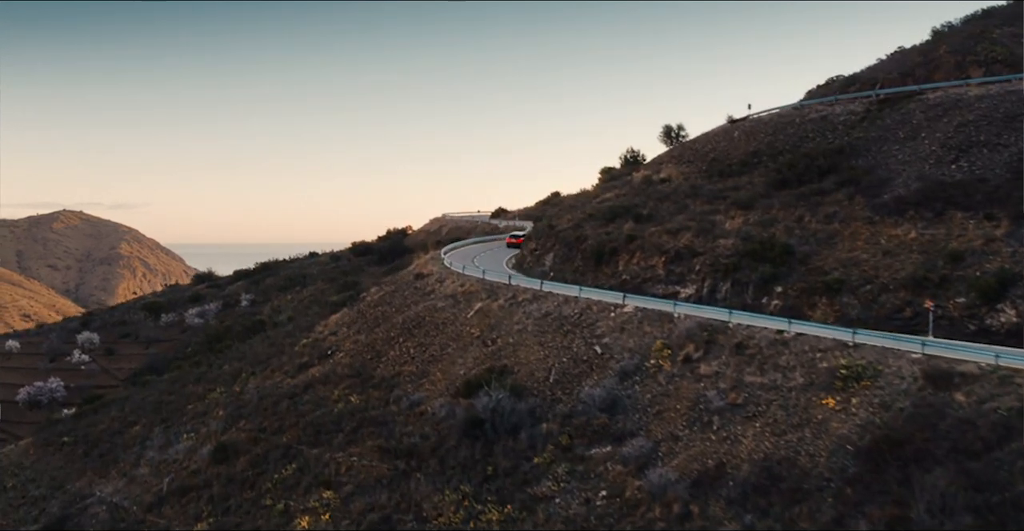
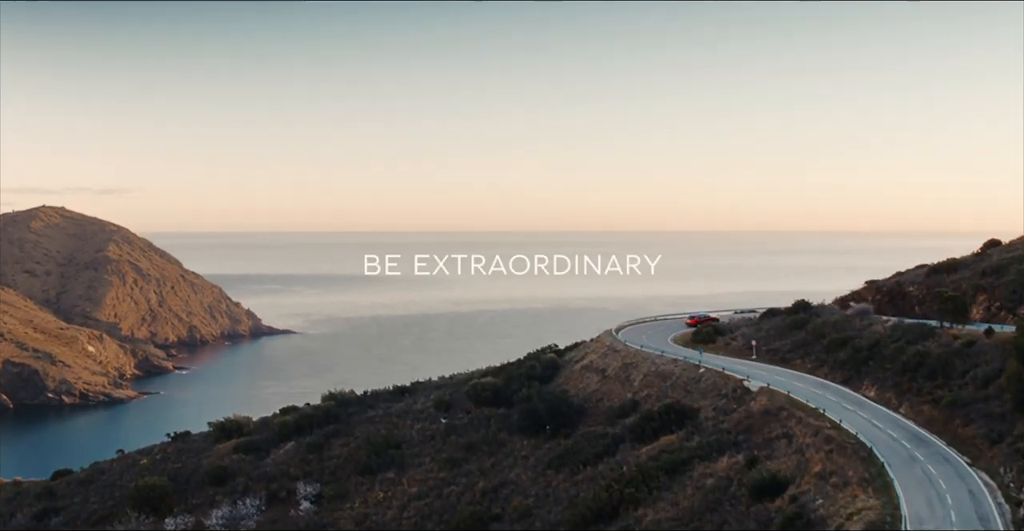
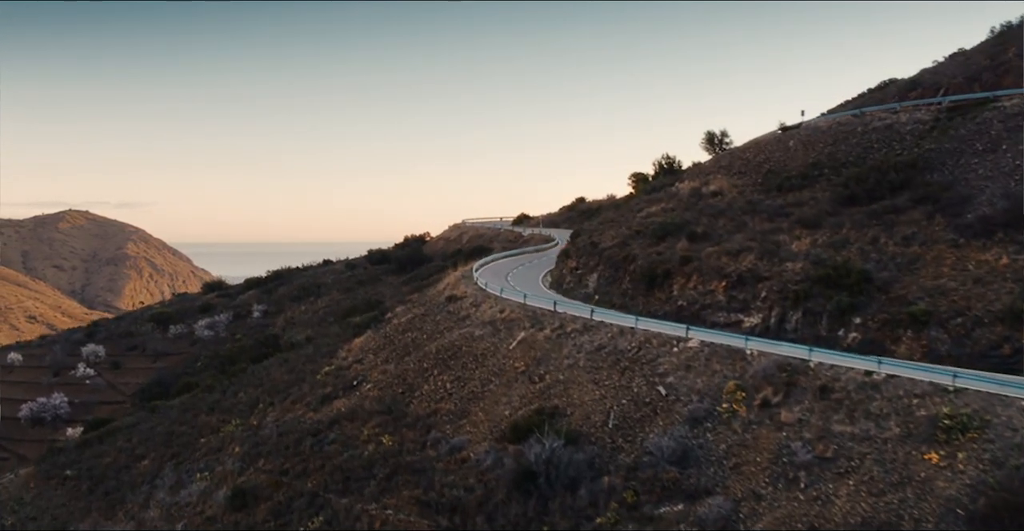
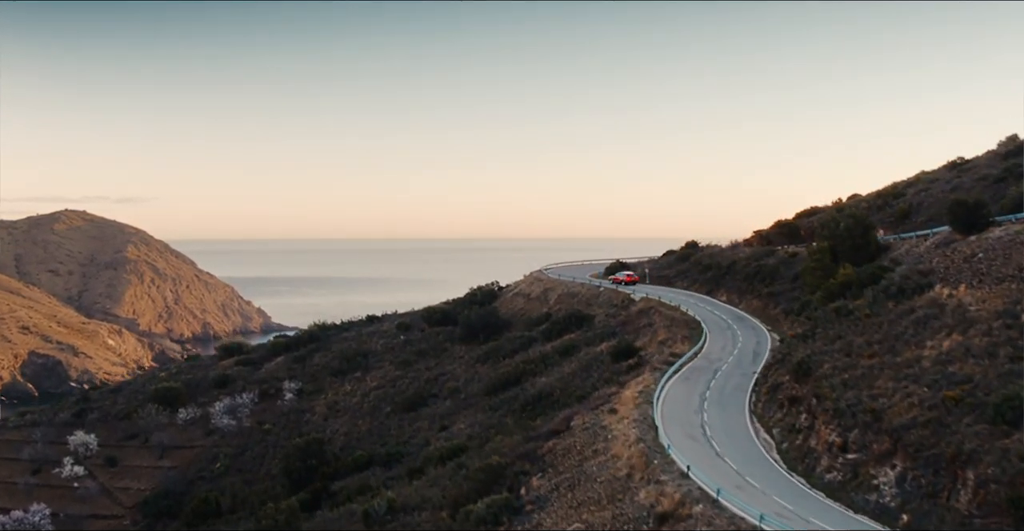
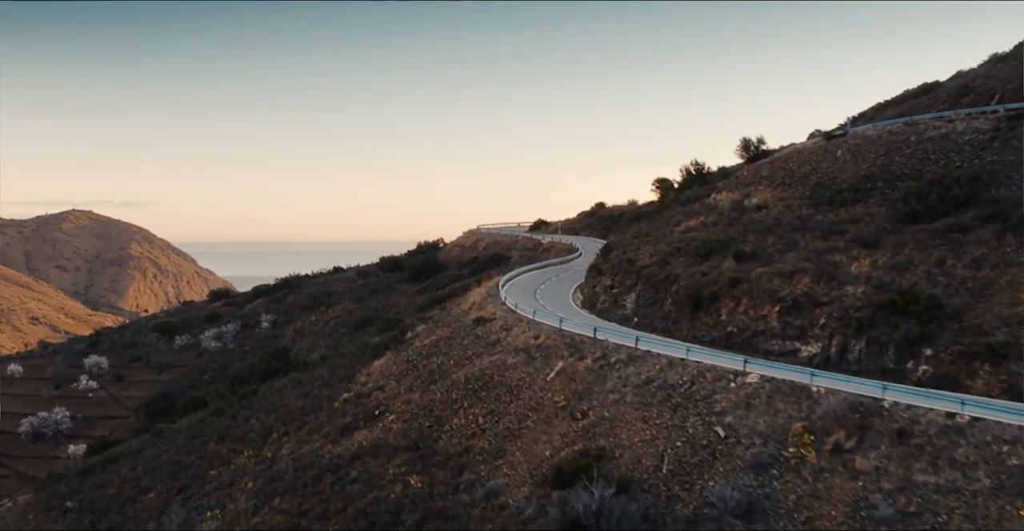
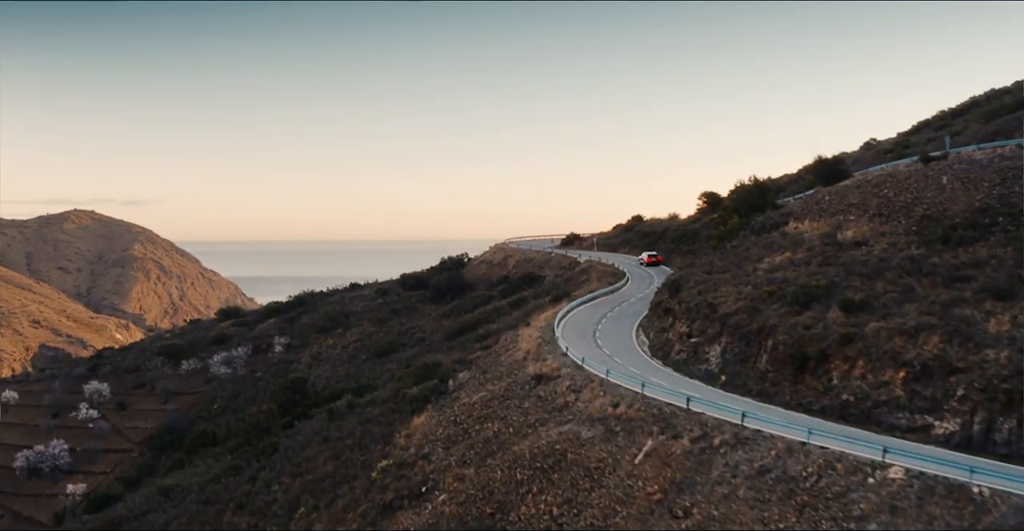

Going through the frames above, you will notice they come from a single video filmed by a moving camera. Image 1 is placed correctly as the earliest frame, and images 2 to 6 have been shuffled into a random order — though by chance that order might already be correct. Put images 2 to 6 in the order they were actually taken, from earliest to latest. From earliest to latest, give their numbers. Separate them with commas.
3, 5, 6, 4, 2
